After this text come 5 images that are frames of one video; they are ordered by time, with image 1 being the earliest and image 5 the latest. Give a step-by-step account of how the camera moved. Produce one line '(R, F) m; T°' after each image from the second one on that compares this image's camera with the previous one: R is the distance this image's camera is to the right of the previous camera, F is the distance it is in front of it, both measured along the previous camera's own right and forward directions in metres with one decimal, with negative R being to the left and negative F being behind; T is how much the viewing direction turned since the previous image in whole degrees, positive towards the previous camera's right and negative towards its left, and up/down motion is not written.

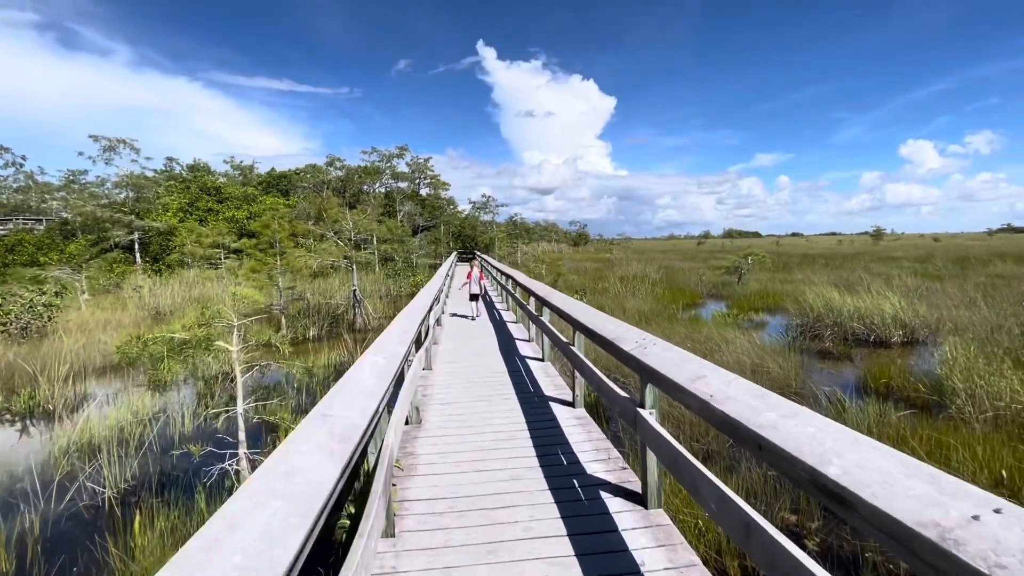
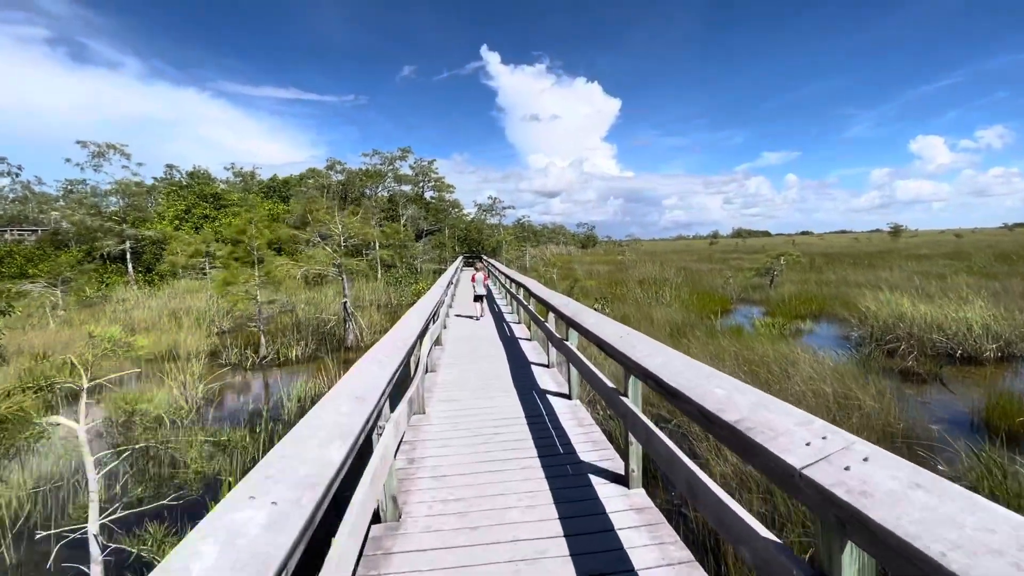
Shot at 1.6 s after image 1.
(-0.1, +1.3) m; -1°
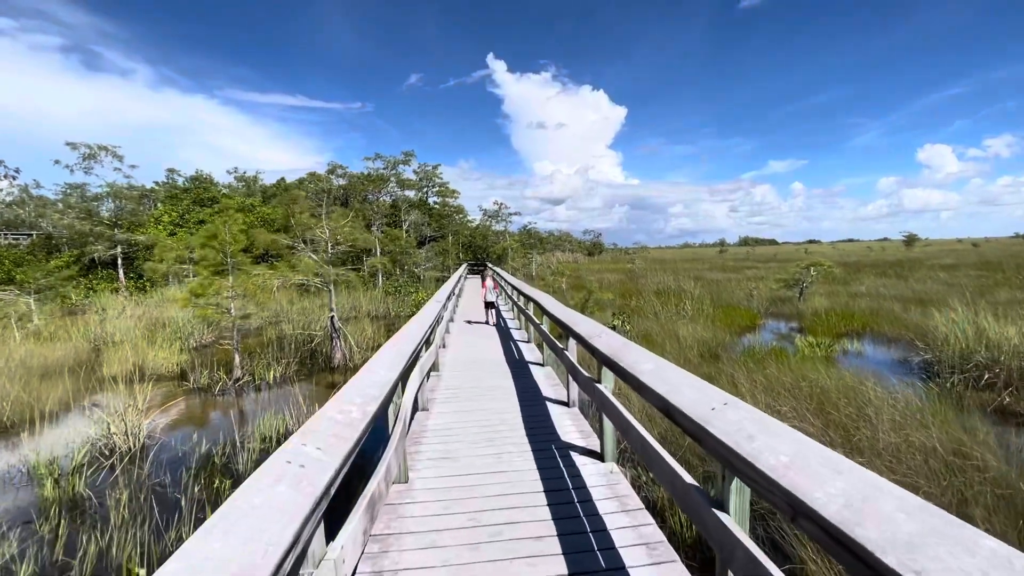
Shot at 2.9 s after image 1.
(-0.1, +1.1) m; -1°
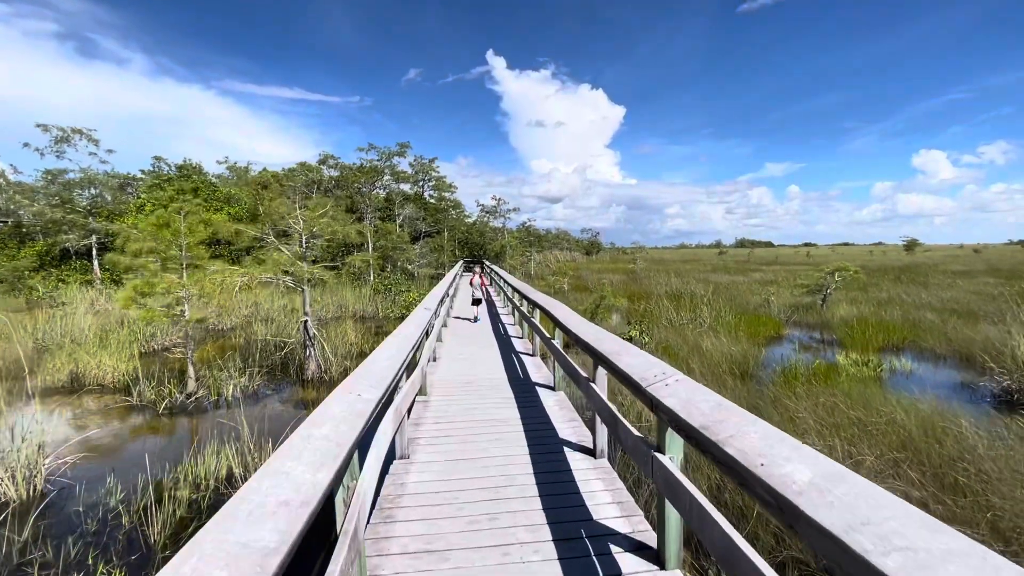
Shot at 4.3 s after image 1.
(-0.1, +1.1) m; +1°
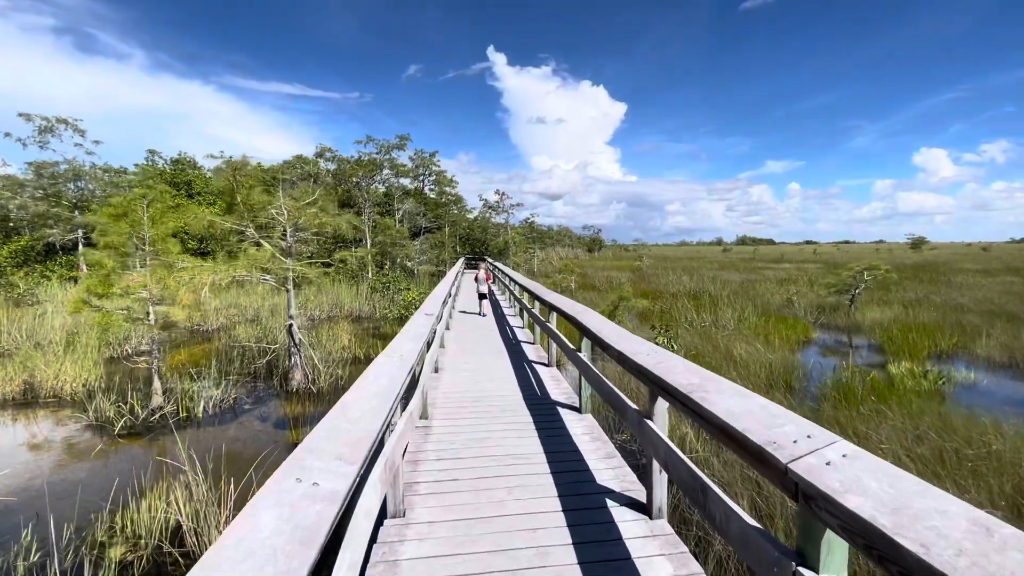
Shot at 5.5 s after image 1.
(-0.2, +0.8) m; 0°
